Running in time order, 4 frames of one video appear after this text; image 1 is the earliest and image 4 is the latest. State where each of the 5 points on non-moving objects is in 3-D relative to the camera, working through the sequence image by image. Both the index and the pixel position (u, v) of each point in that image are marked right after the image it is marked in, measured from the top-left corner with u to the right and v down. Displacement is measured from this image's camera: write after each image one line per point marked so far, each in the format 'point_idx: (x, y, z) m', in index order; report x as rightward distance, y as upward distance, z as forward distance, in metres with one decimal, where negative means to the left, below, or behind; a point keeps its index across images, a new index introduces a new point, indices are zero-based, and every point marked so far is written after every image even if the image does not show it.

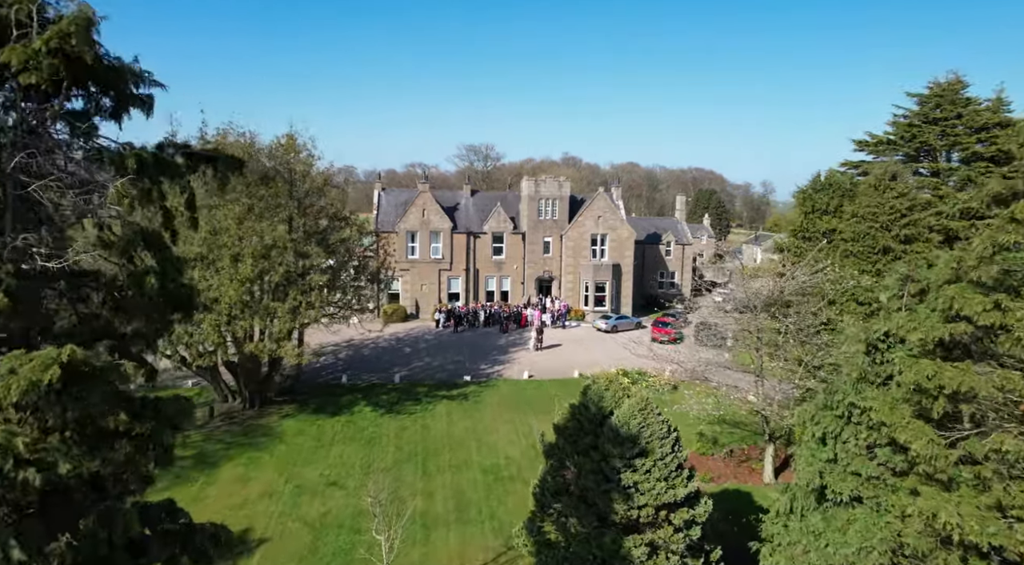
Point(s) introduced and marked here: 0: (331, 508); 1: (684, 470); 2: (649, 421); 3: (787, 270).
0: (-5.0, -6.3, +17.7) m
1: (+3.2, -3.5, +11.8) m
2: (+2.5, -2.5, +11.7) m
3: (+8.2, +0.4, +19.0) m
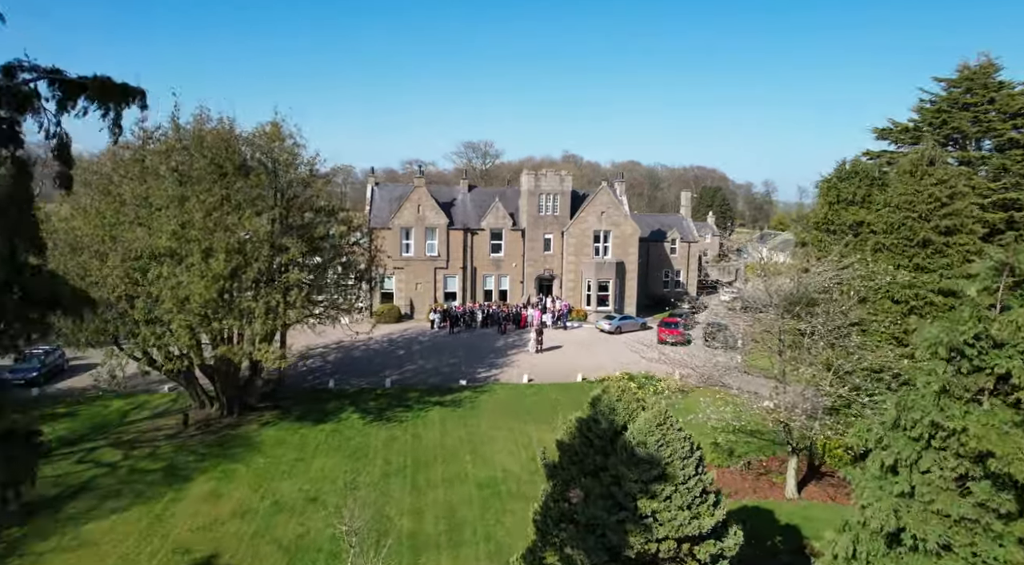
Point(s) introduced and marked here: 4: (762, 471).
0: (-5.1, -6.2, +16.0) m
1: (+3.1, -3.4, +10.1) m
2: (+2.5, -2.4, +10.0) m
3: (+8.1, +0.5, +17.3) m
4: (+7.4, -5.6, +18.8) m
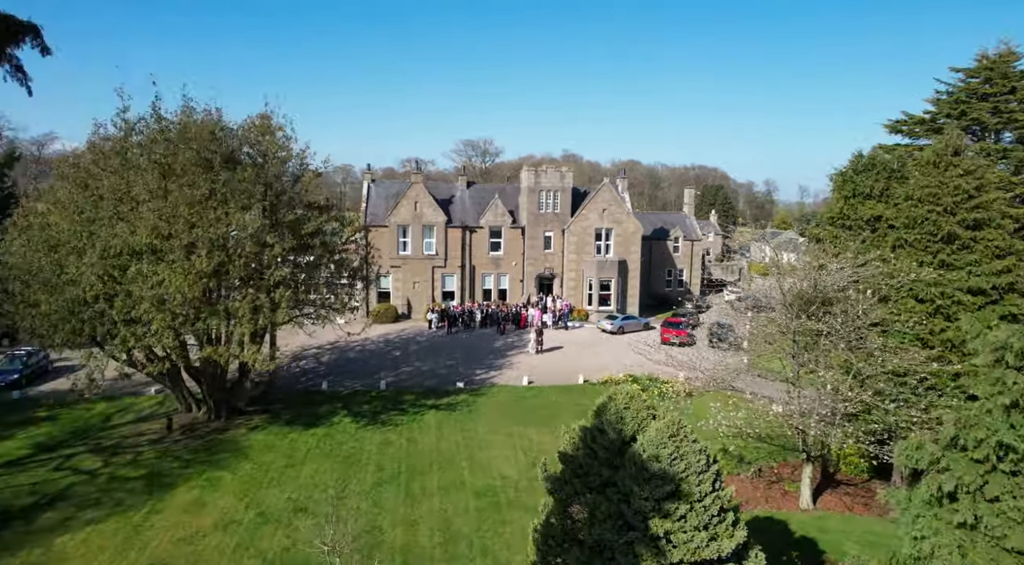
0: (-5.1, -6.1, +15.1) m
1: (+3.1, -3.3, +9.2) m
2: (+2.4, -2.4, +9.1) m
3: (+8.1, +0.5, +16.4) m
4: (+7.4, -5.5, +17.9) m
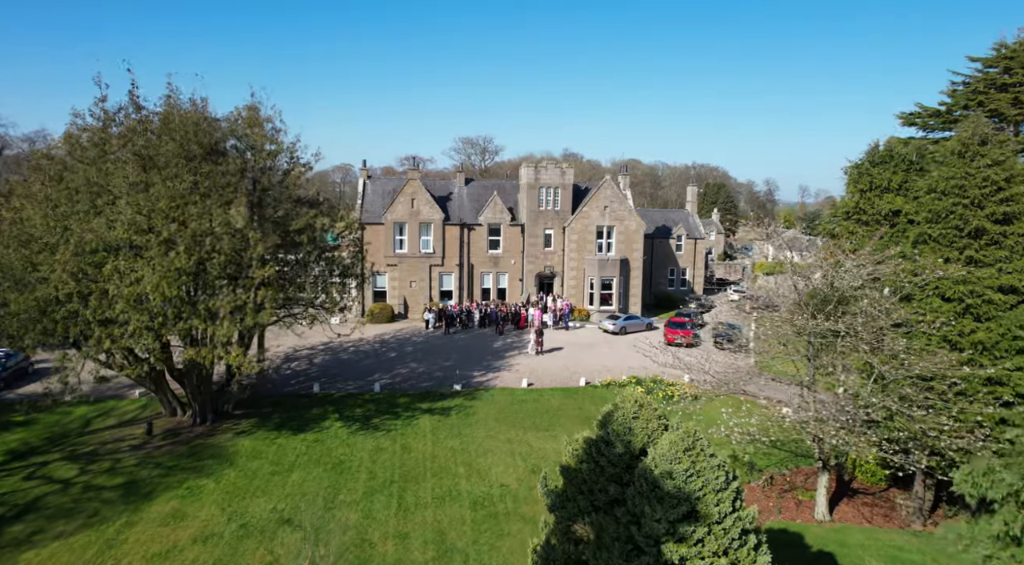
0: (-5.2, -6.1, +14.2) m
1: (+3.1, -3.3, +8.2) m
2: (+2.4, -2.3, +8.1) m
3: (+8.0, +0.6, +15.5) m
4: (+7.3, -5.5, +17.0) m
